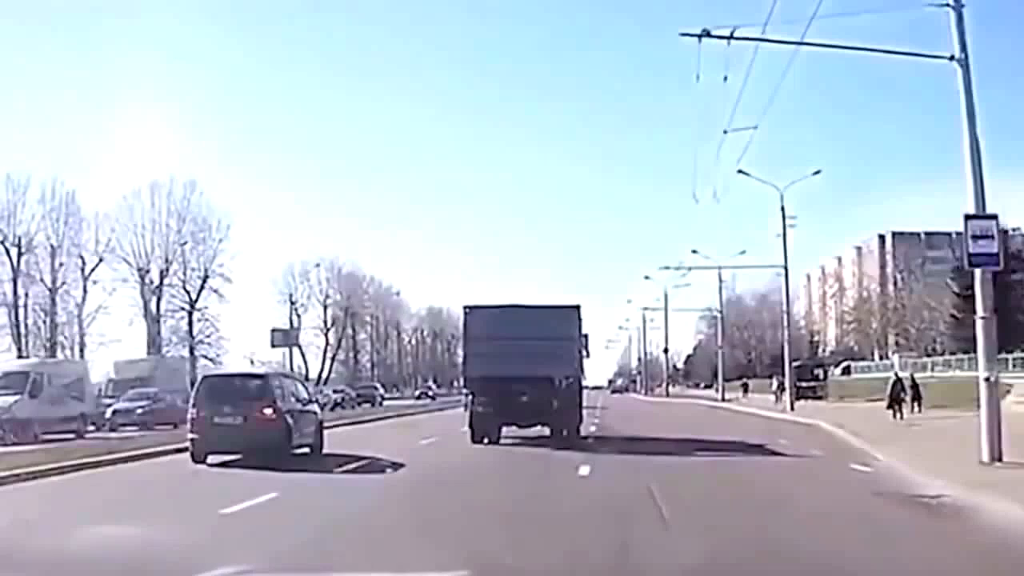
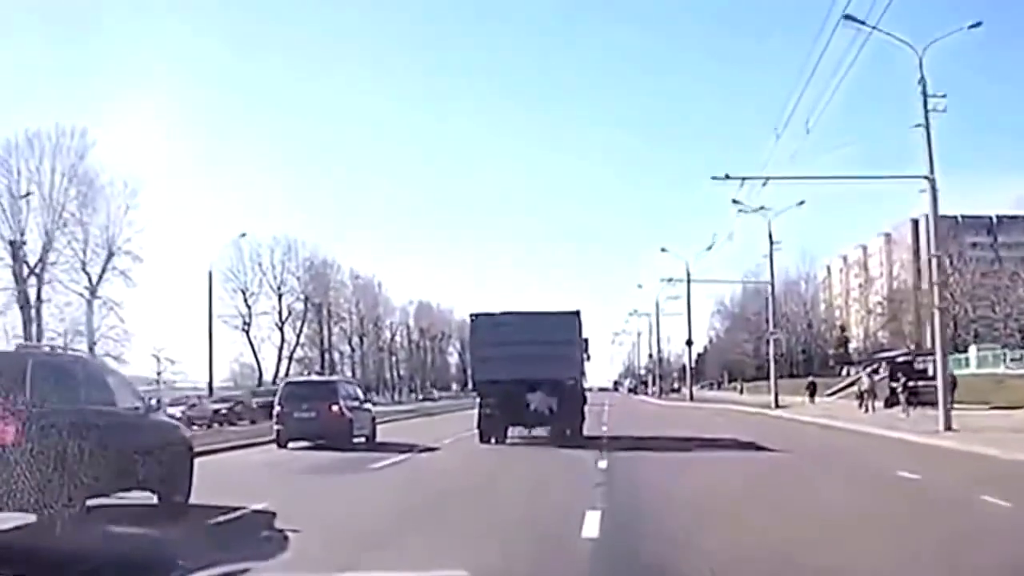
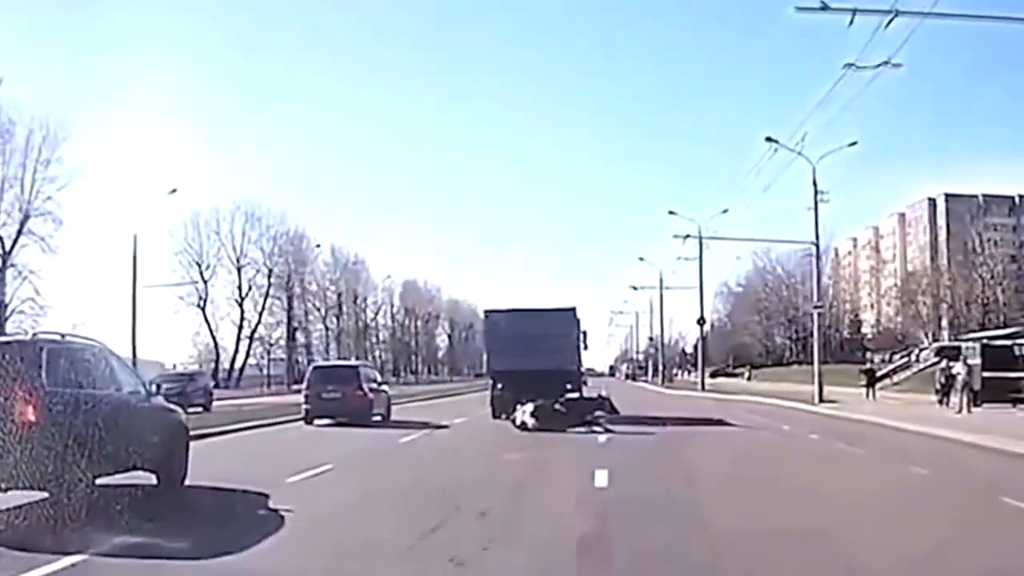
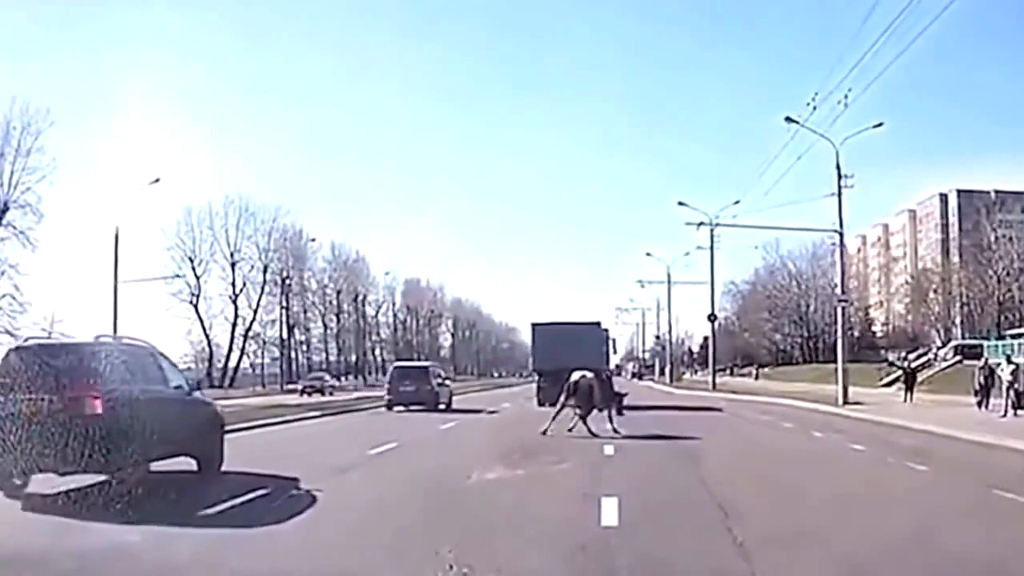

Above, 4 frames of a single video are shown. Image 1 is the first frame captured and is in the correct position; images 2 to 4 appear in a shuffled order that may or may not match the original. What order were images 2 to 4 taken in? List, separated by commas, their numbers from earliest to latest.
2, 3, 4
